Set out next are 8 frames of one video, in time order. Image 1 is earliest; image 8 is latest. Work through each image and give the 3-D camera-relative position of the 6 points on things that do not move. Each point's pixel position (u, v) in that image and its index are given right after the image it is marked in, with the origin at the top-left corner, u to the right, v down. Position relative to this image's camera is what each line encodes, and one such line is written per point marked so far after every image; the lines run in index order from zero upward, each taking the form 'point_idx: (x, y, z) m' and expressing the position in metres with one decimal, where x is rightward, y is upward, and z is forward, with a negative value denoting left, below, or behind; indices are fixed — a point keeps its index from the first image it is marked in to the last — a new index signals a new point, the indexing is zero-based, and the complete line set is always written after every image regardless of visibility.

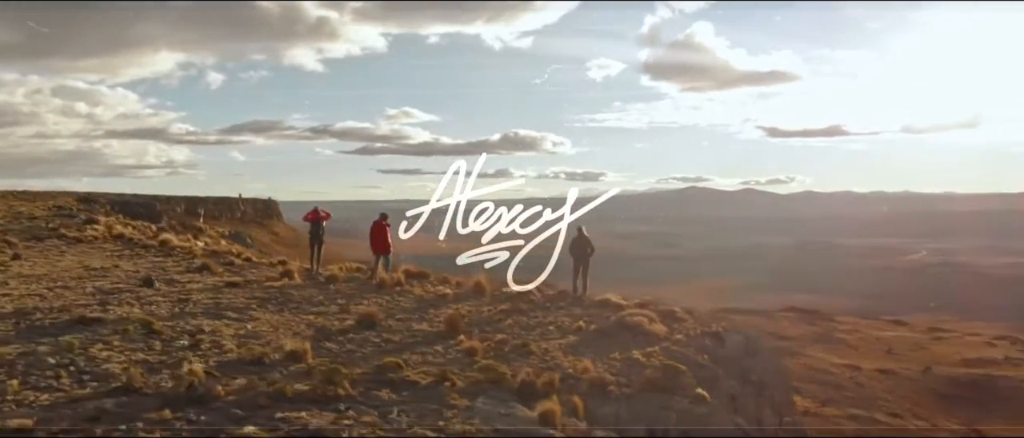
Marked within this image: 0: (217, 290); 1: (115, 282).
0: (-3.6, -0.9, +10.3) m
1: (-5.2, -0.9, +10.7) m
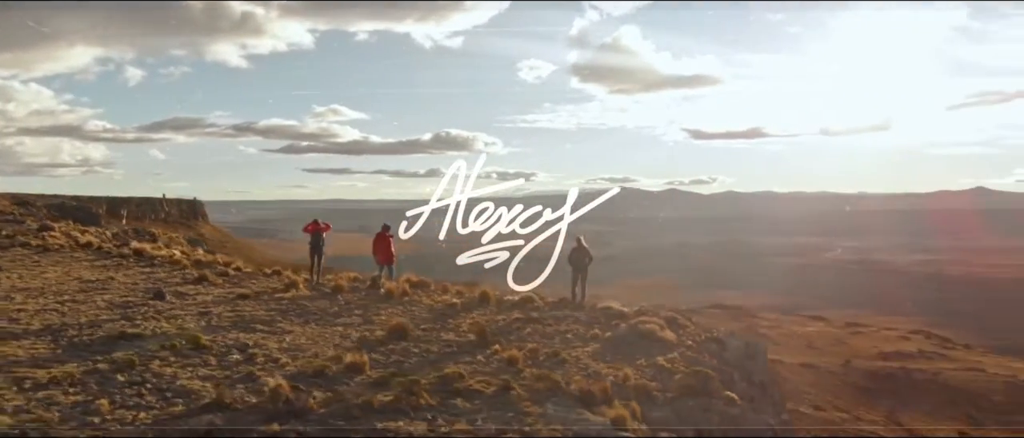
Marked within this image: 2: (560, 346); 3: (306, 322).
0: (-3.5, -1.1, +10.5) m
1: (-5.1, -1.0, +10.7) m
2: (+0.7, -1.3, +8.8) m
3: (-2.3, -1.2, +9.5) m
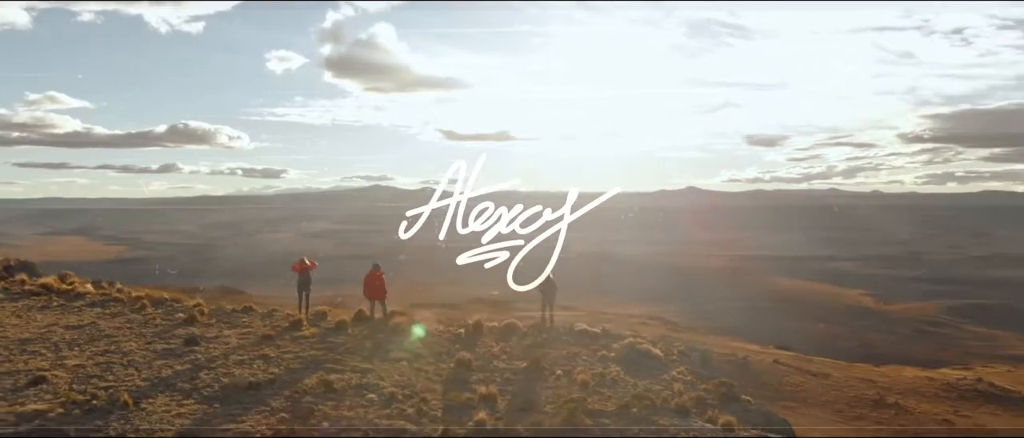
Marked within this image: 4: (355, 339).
0: (-3.3, -1.7, +11.3) m
1: (-4.9, -1.7, +11.0) m
2: (+1.2, -1.9, +10.9) m
3: (-1.9, -1.8, +10.7) m
4: (-2.2, -1.7, +11.8) m
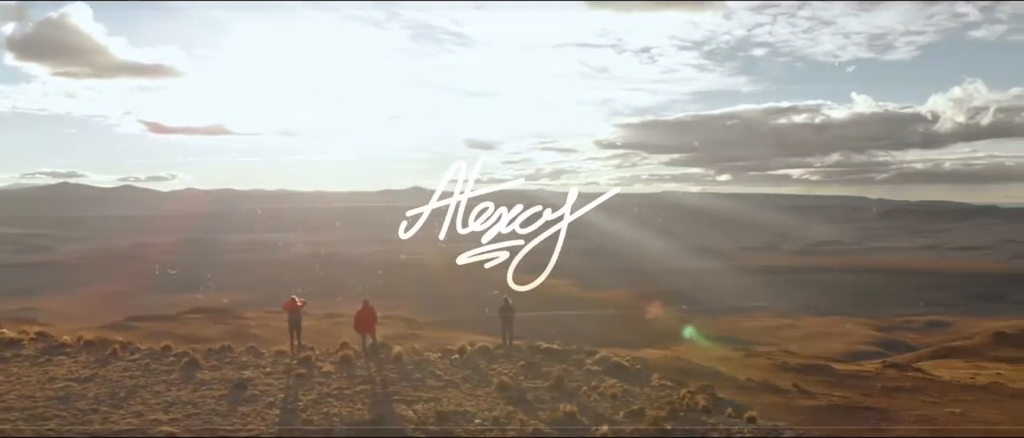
0: (-2.9, -2.4, +12.1) m
1: (-4.4, -2.4, +11.3) m
2: (+1.4, -2.6, +13.2) m
3: (-1.4, -2.5, +12.0) m
4: (-2.1, -2.4, +13.0) m
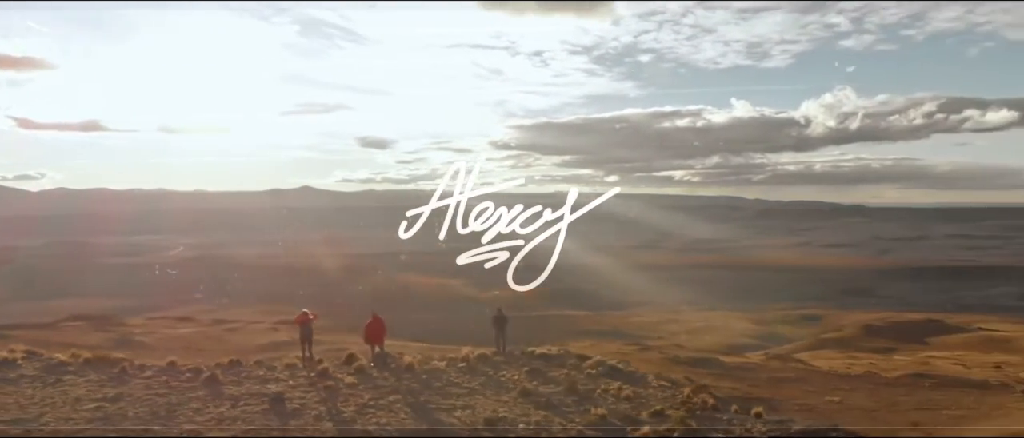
0: (-2.6, -2.6, +12.4) m
1: (-3.9, -2.6, +11.5) m
2: (+1.6, -2.8, +14.1) m
3: (-1.1, -2.7, +12.6) m
4: (-1.9, -2.6, +13.4) m
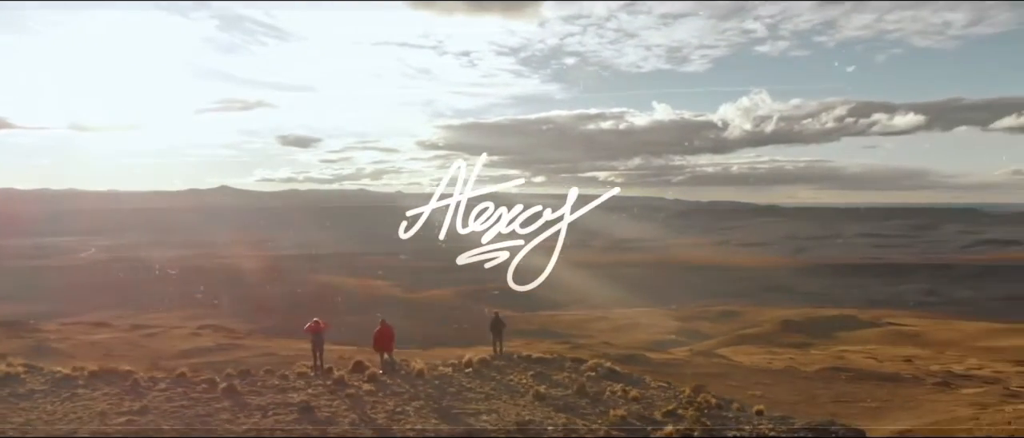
0: (-2.3, -2.8, +12.7) m
1: (-3.5, -2.8, +11.6) m
2: (+1.7, -3.0, +14.7) m
3: (-0.8, -2.9, +13.0) m
4: (-1.7, -2.8, +13.8) m
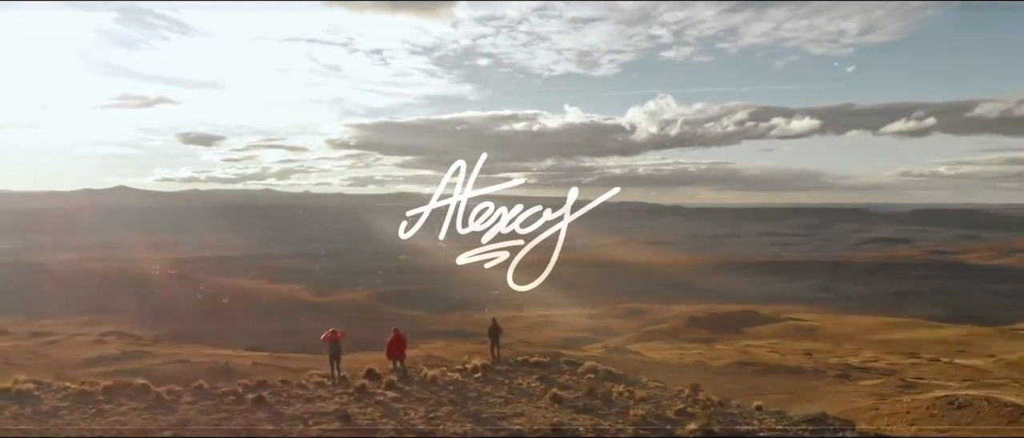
0: (-1.9, -3.0, +13.1) m
1: (-3.0, -3.0, +12.0) m
2: (+1.9, -3.2, +15.6) m
3: (-0.4, -3.1, +13.6) m
4: (-1.4, -3.0, +14.3) m
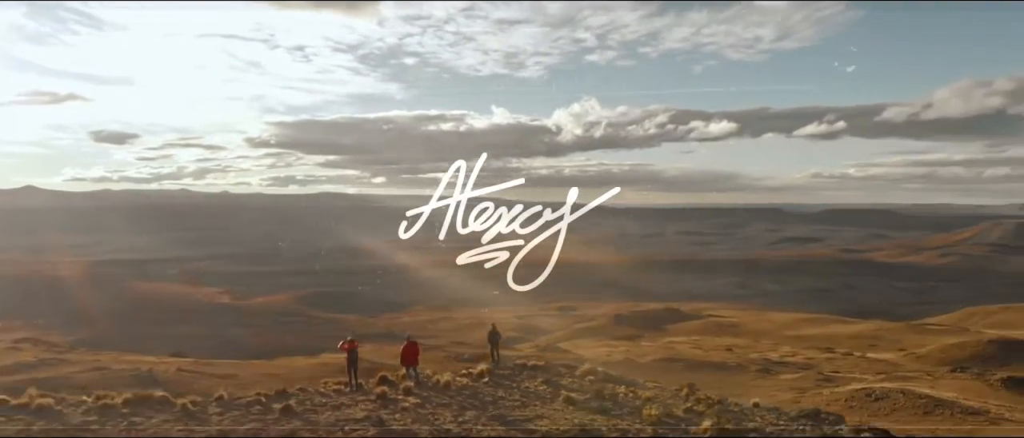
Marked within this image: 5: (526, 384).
0: (-1.5, -3.2, +13.6) m
1: (-2.5, -3.2, +12.3) m
2: (+2.0, -3.4, +16.4) m
3: (-0.1, -3.3, +14.2) m
4: (-1.1, -3.2, +14.7) m
5: (+0.2, -3.3, +16.3) m
